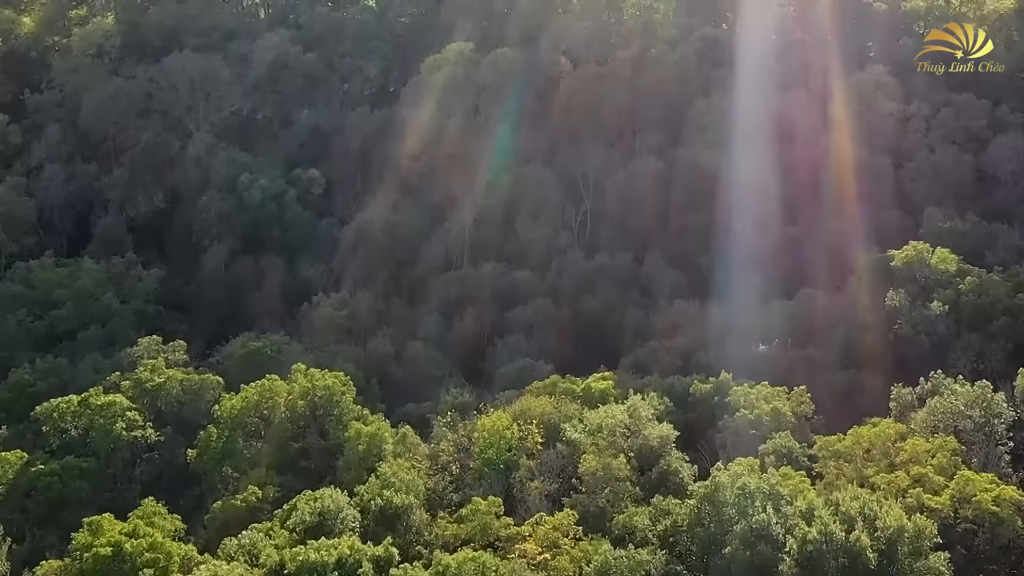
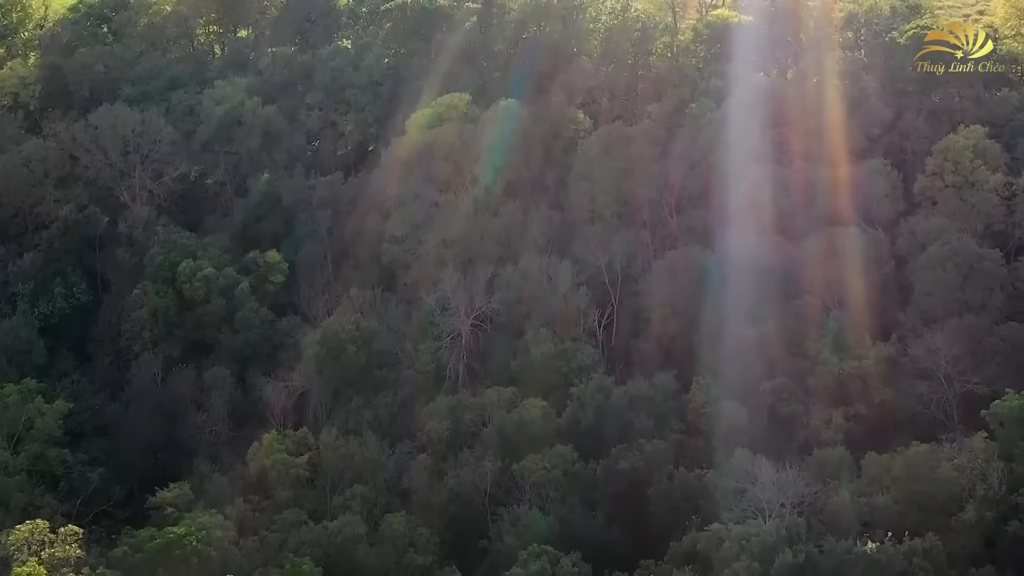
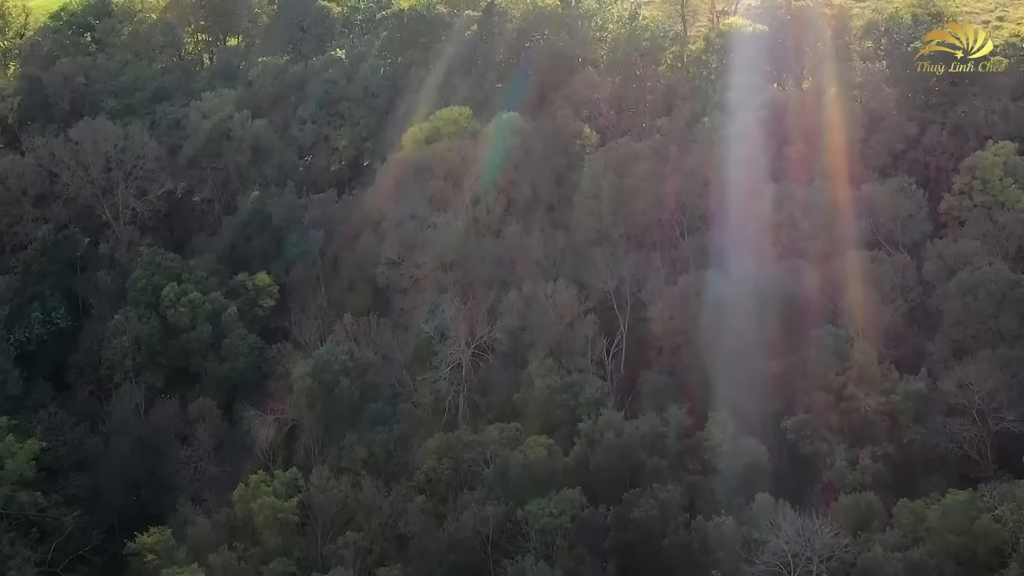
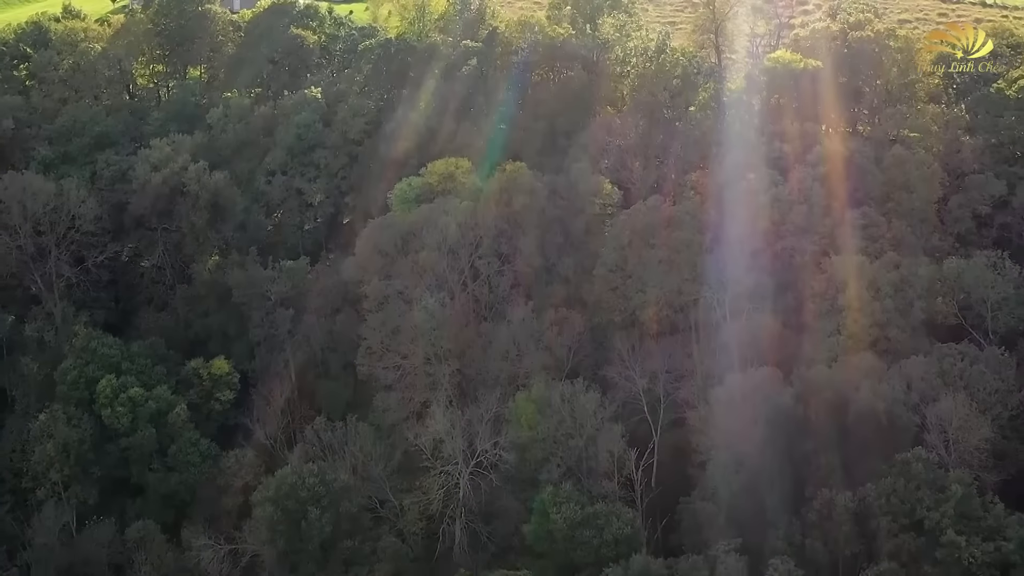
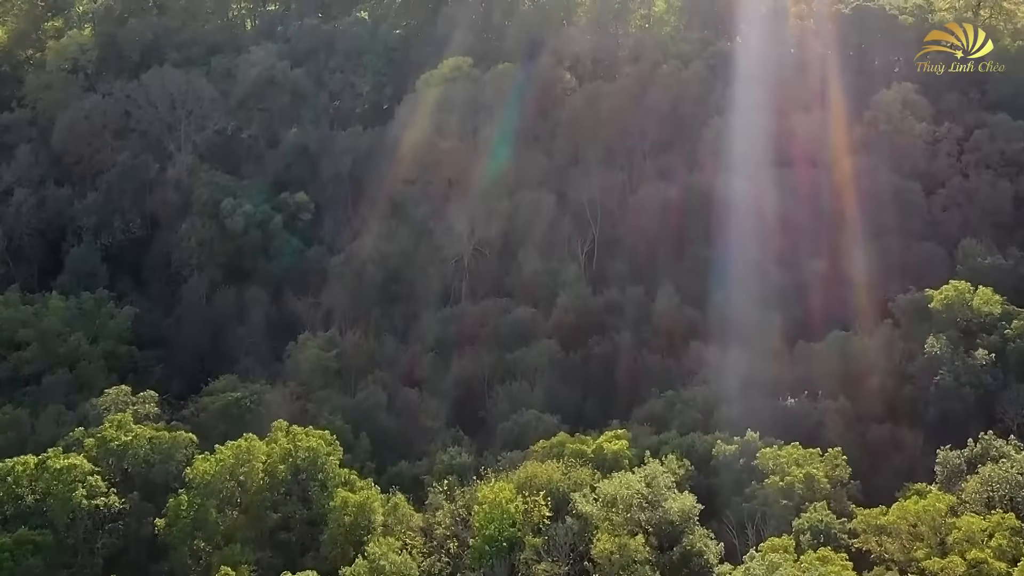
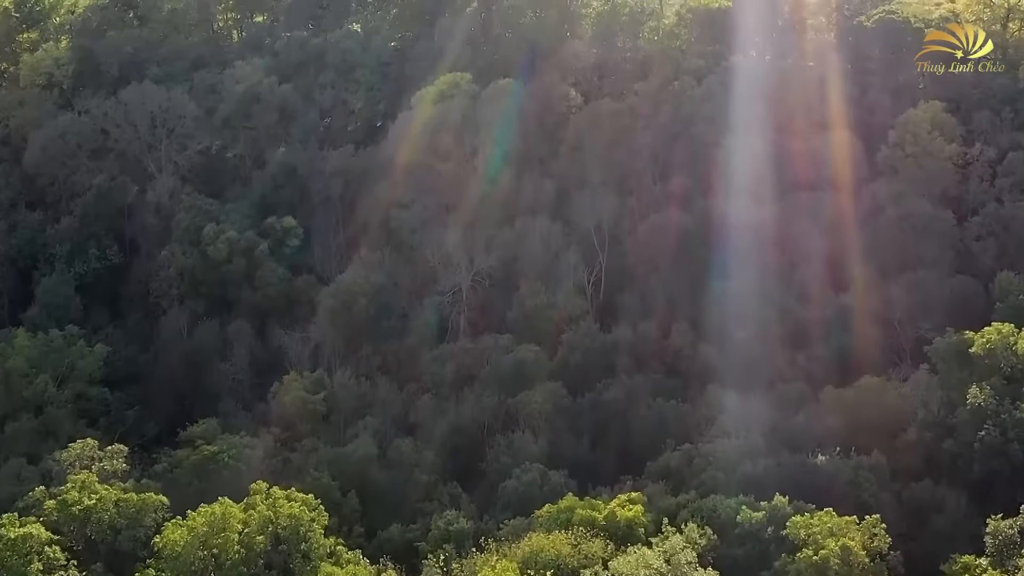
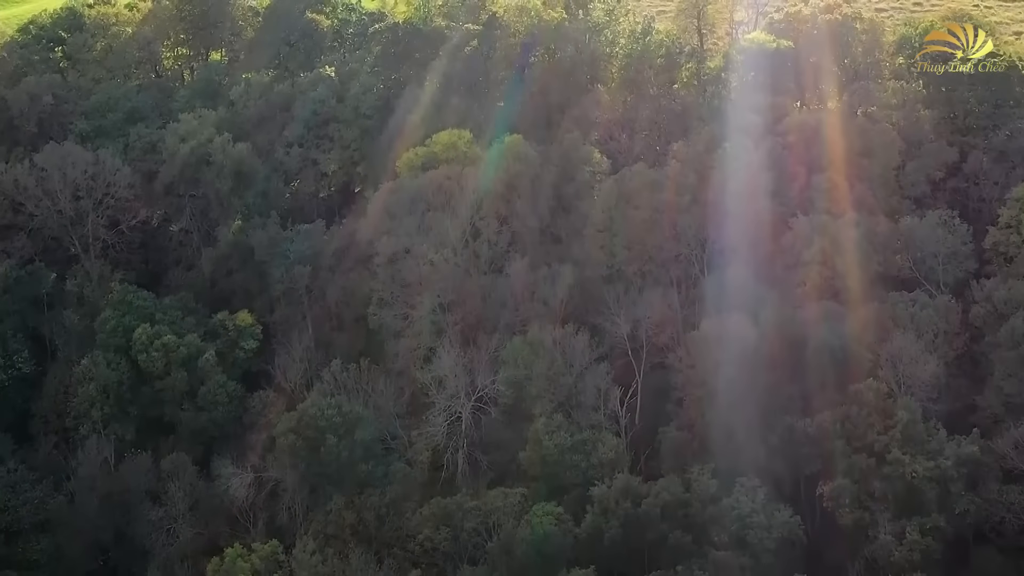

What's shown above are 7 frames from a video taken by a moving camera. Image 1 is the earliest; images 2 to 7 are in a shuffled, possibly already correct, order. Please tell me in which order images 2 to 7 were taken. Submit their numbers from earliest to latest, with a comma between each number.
5, 6, 2, 3, 7, 4
